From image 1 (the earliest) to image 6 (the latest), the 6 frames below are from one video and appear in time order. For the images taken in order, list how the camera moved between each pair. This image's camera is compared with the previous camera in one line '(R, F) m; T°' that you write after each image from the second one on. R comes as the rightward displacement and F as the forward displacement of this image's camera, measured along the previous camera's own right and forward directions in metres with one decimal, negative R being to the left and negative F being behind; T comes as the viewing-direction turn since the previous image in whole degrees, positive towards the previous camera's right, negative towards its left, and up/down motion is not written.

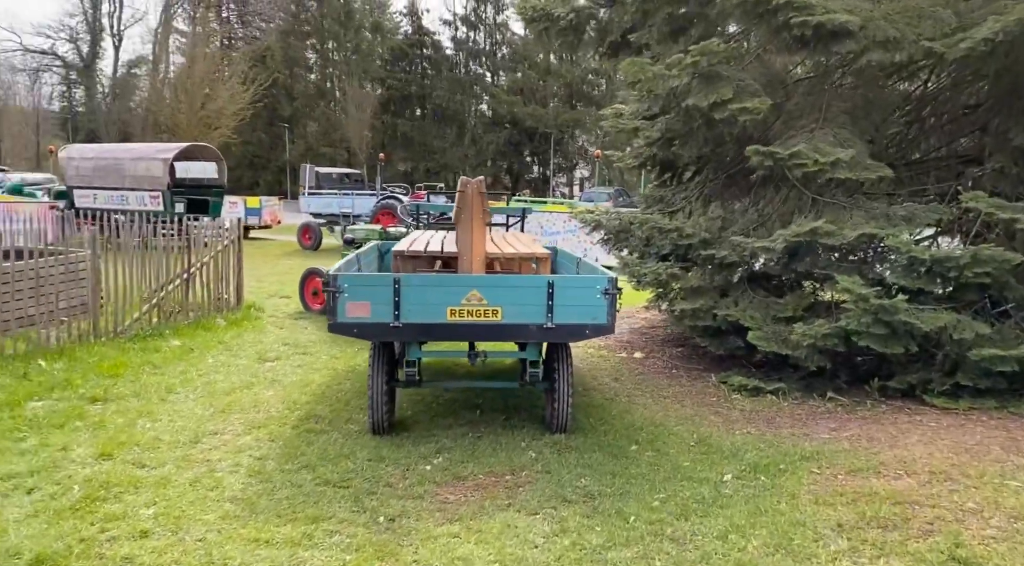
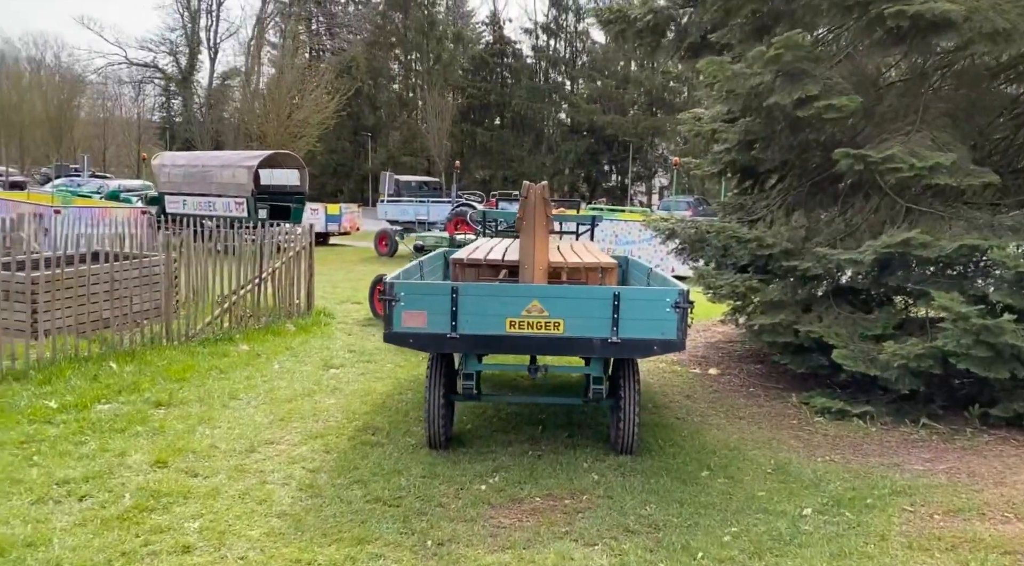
(+0.1, +0.3) m; -5°
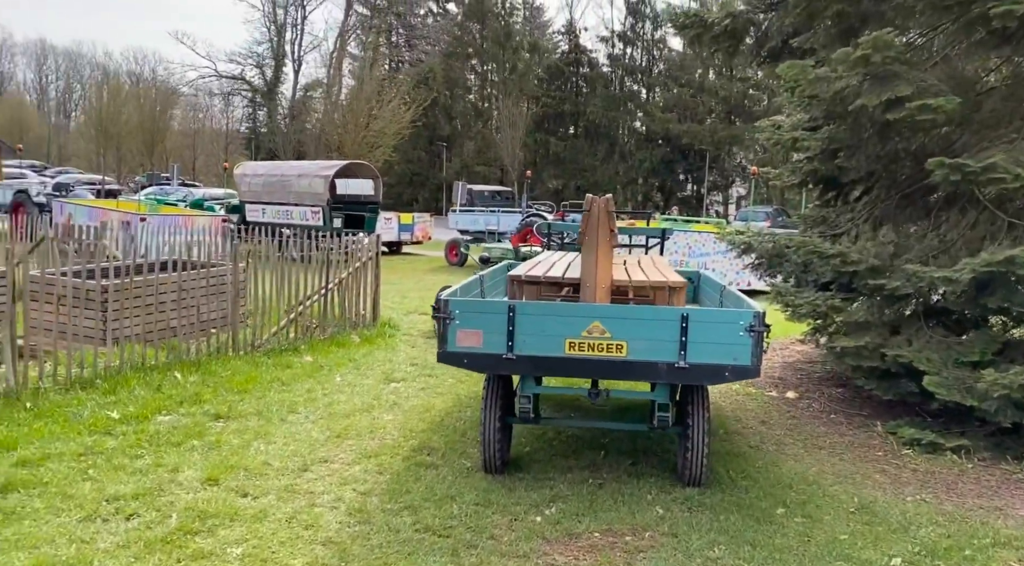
(+0.1, +0.2) m; -5°
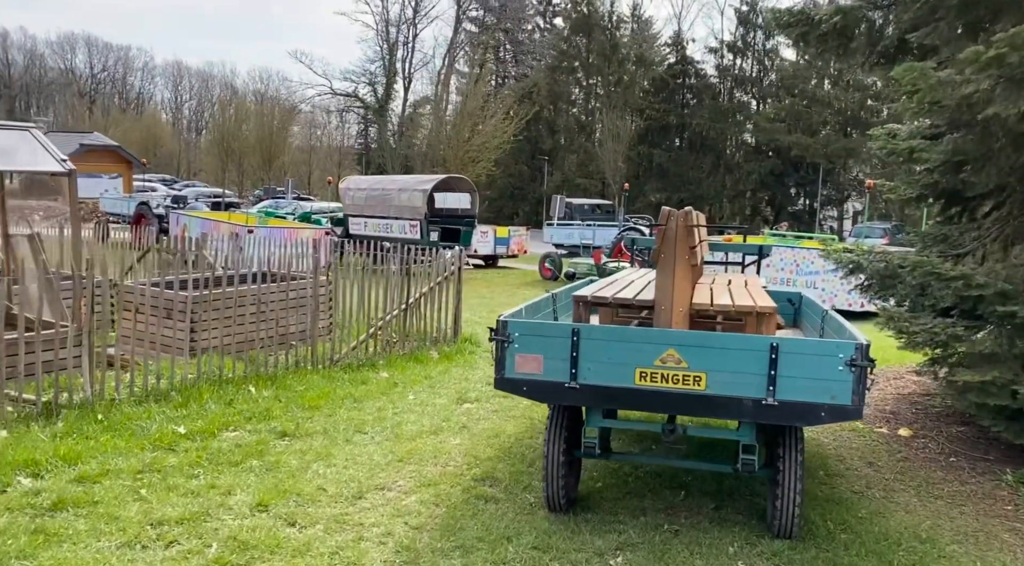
(+0.2, +0.4) m; -7°
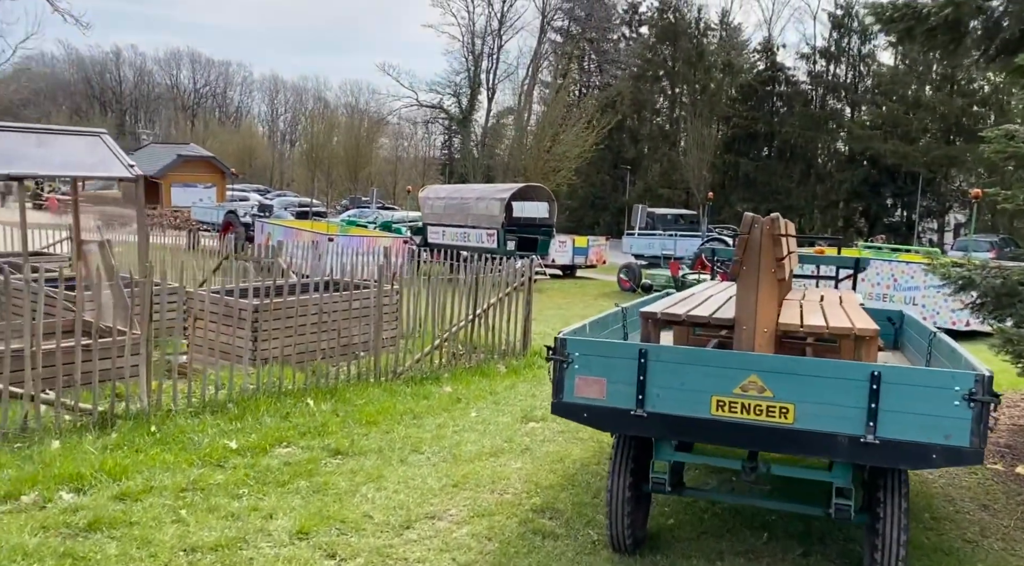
(+0.1, +0.4) m; -6°
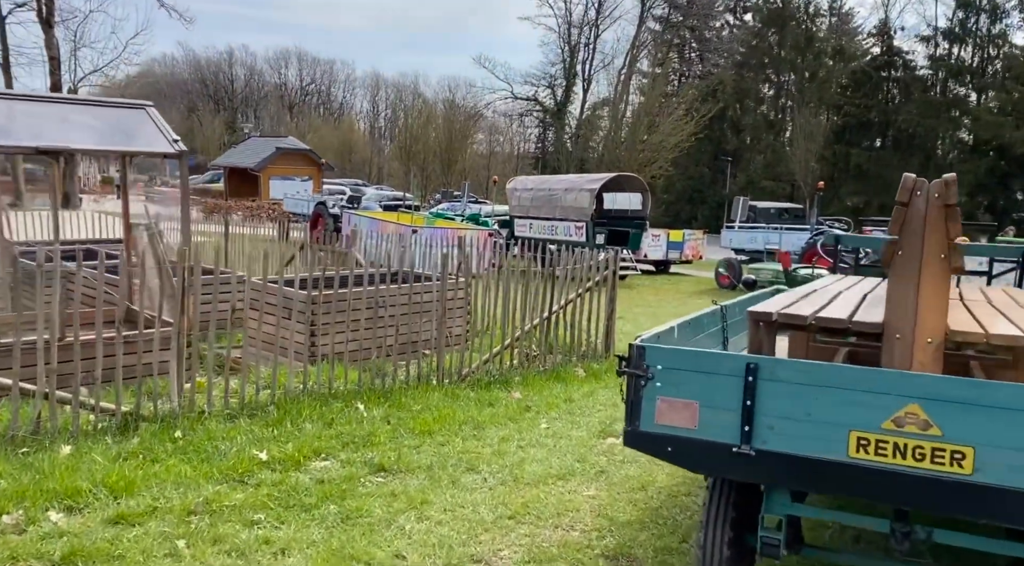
(+0.1, +0.9) m; -6°
